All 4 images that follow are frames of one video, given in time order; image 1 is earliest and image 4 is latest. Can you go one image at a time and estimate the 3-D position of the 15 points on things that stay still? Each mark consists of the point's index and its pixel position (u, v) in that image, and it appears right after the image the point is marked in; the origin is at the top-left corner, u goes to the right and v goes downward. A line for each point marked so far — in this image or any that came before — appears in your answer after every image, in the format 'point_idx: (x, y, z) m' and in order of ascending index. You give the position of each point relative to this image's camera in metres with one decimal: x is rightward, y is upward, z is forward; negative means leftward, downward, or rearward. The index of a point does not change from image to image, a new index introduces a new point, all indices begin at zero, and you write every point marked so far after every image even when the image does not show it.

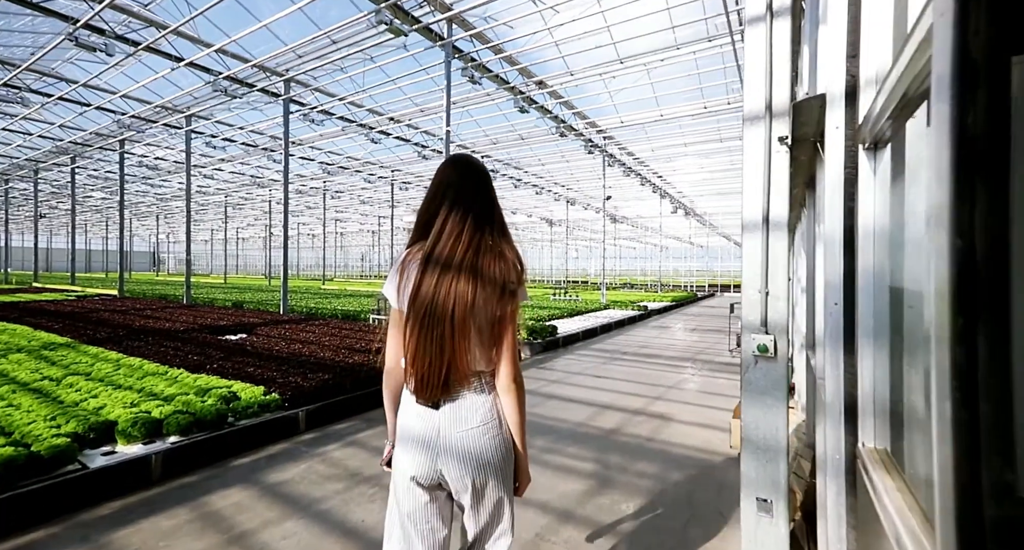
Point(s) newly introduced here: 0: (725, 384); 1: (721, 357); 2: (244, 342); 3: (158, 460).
0: (+3.3, -1.7, +7.4) m
1: (+4.2, -1.7, +9.7) m
2: (-4.3, -1.1, +7.7) m
3: (-2.5, -1.3, +3.4) m
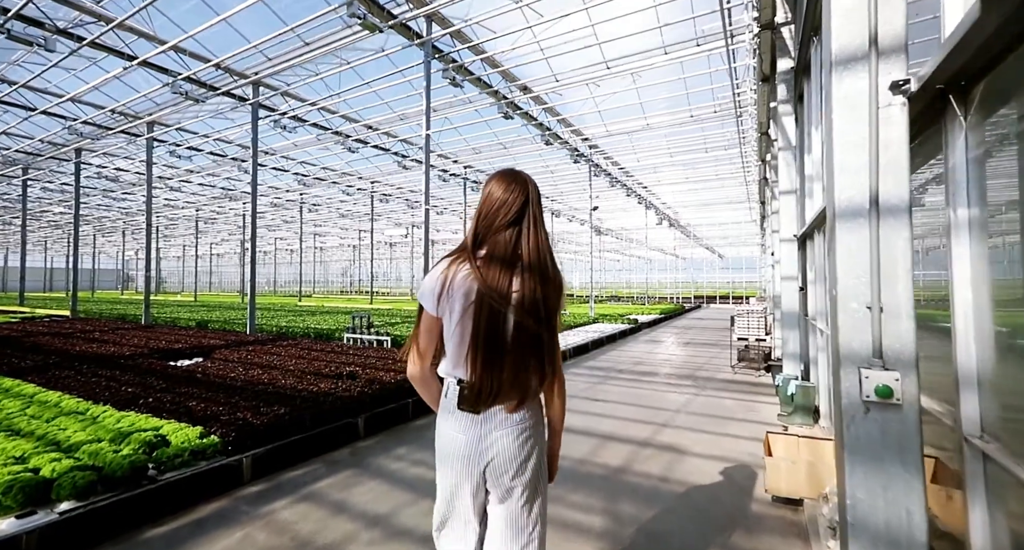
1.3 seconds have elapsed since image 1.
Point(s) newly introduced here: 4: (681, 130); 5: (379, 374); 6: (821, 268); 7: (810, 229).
0: (+3.1, -1.8, +6.8) m
1: (+4.0, -1.9, +9.1) m
2: (-4.5, -1.3, +6.8) m
3: (-2.5, -1.4, +2.5) m
4: (+5.5, +4.7, +15.8) m
5: (-1.9, -1.4, +6.9) m
6: (+3.4, +0.1, +5.2) m
7: (+3.6, +0.6, +5.8) m
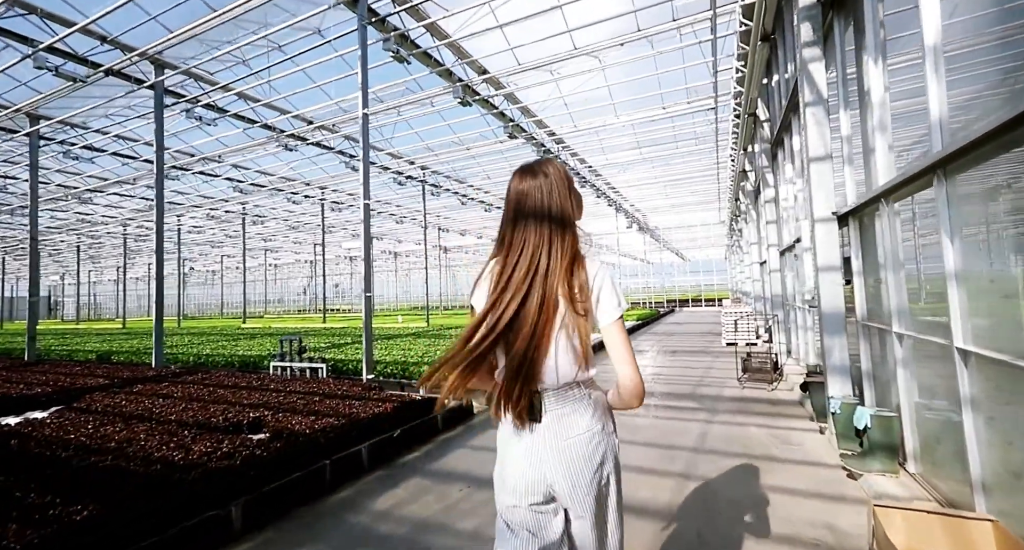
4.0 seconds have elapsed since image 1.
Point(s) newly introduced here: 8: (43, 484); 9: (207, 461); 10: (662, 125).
0: (+2.7, -1.8, +5.3) m
1: (+3.5, -1.8, +7.7) m
2: (-4.9, -1.5, +4.8) m
3: (-2.7, -1.4, +0.7) m
4: (+4.3, +4.6, +14.5) m
5: (-2.3, -1.5, +5.0) m
6: (+3.0, +0.2, +3.7) m
7: (+3.2, +0.7, +4.4) m
8: (-3.3, -1.4, +3.3) m
9: (-2.4, -1.5, +3.7) m
10: (+4.6, +4.7, +14.8) m
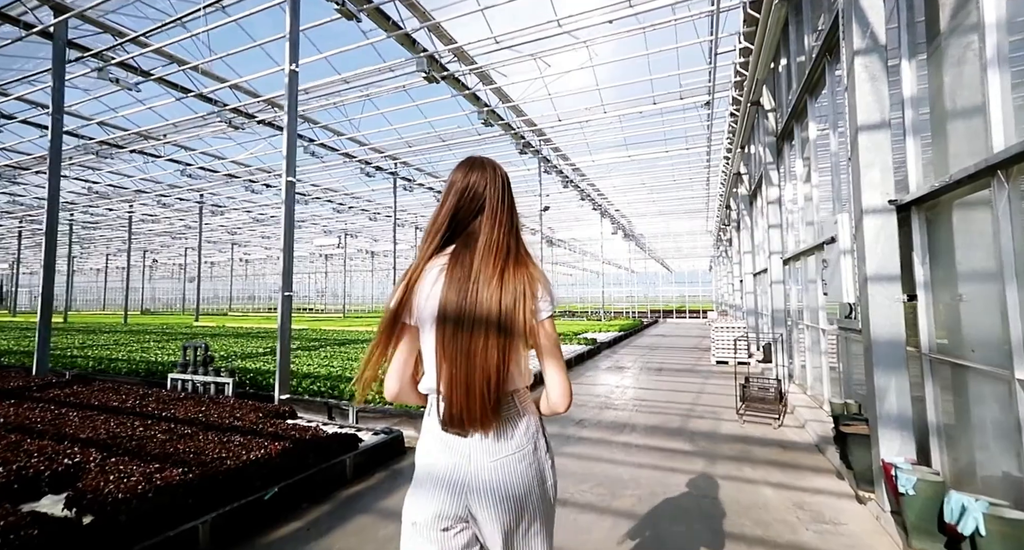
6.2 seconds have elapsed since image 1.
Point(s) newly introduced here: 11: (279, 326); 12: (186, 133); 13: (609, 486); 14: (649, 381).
0: (+2.2, -1.8, +3.8) m
1: (+2.8, -2.0, +6.3) m
2: (-5.4, -1.3, +3.2) m
3: (-3.1, -1.3, -0.9) m
4: (+3.6, +4.4, +13.2) m
5: (-2.9, -1.4, +3.5) m
6: (+2.5, +0.1, +2.3) m
7: (+2.8, +0.6, +3.0) m
8: (-3.8, -1.3, +1.7) m
9: (-2.9, -1.4, +2.1) m
10: (+4.0, +4.4, +13.5) m
11: (-3.2, -0.7, +6.5) m
12: (-9.3, +4.0, +13.6) m
13: (+0.8, -1.9, +4.2) m
14: (+2.8, -2.1, +9.6) m
